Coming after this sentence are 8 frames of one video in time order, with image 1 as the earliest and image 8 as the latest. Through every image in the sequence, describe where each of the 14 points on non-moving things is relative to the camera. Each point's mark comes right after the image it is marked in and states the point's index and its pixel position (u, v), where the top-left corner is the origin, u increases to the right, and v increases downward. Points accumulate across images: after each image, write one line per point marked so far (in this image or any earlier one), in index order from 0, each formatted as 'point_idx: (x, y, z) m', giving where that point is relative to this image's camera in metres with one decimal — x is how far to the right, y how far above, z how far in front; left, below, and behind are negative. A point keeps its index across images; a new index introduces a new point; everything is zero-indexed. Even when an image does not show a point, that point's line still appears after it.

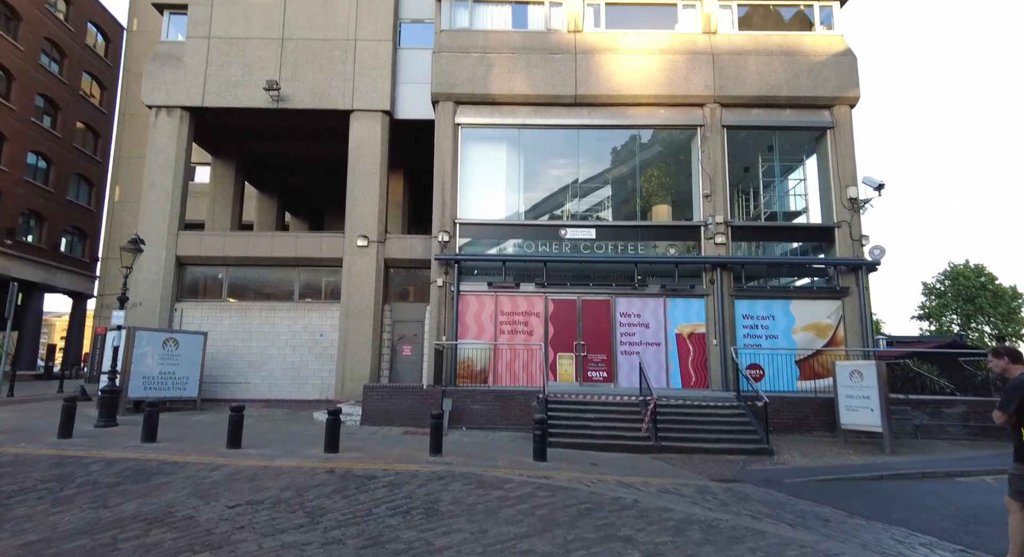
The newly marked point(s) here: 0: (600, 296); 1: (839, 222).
0: (+2.9, -0.6, +19.1) m
1: (+10.9, +1.9, +19.6) m
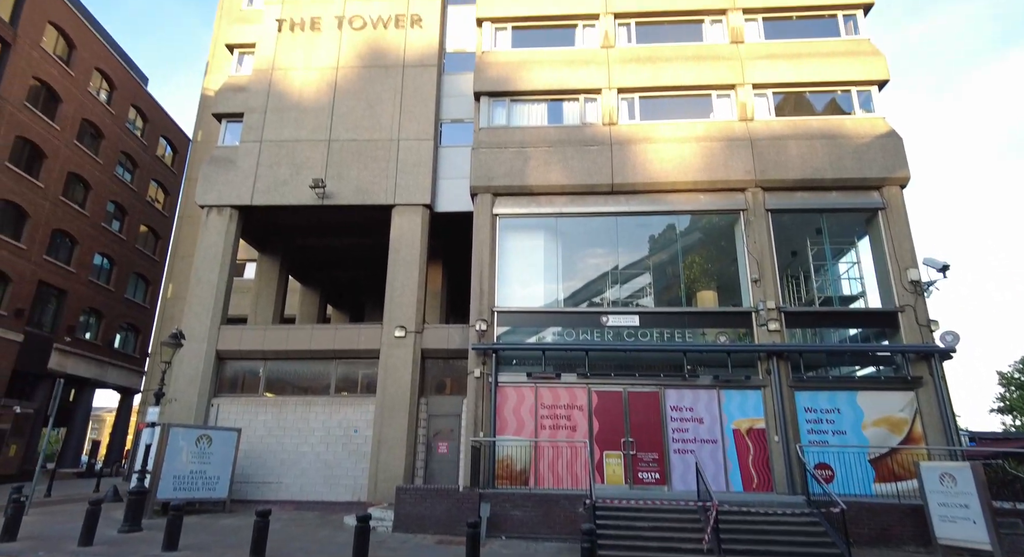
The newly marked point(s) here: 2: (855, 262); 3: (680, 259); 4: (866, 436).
0: (+4.1, -3.3, +18.0) m
1: (+12.2, -0.9, +18.3) m
2: (+11.2, +0.5, +19.3) m
3: (+5.5, +0.7, +19.5) m
4: (+10.4, -4.6, +17.2) m
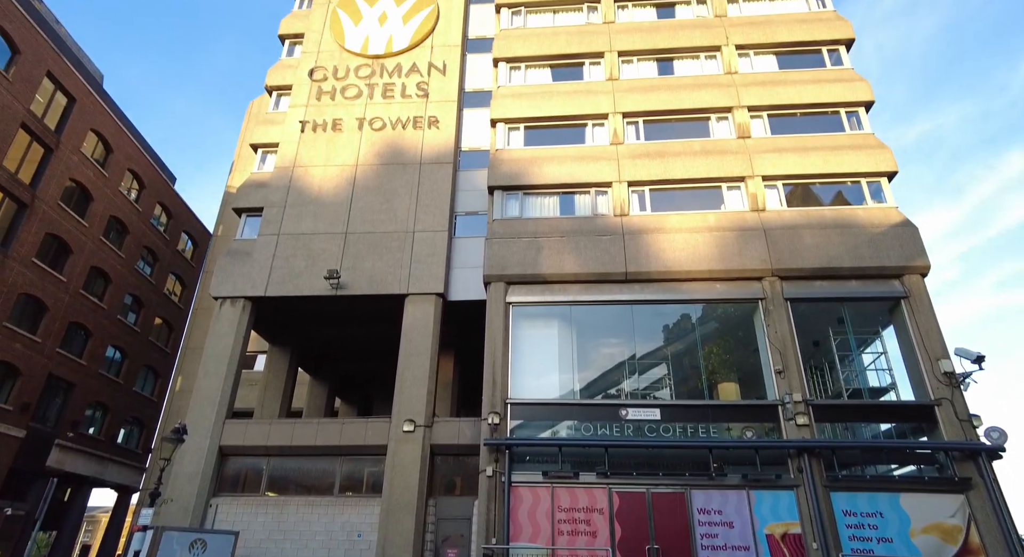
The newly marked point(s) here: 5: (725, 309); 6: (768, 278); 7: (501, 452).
0: (+4.6, -6.0, +16.8) m
1: (+12.6, -3.6, +17.4) m
2: (+11.7, -2.3, +18.6) m
3: (+6.0, -2.3, +19.0) m
4: (+10.8, -7.1, +15.7) m
5: (+7.1, -1.0, +19.7) m
6: (+8.7, 0.0, +19.9) m
7: (-0.3, -5.2, +17.6) m
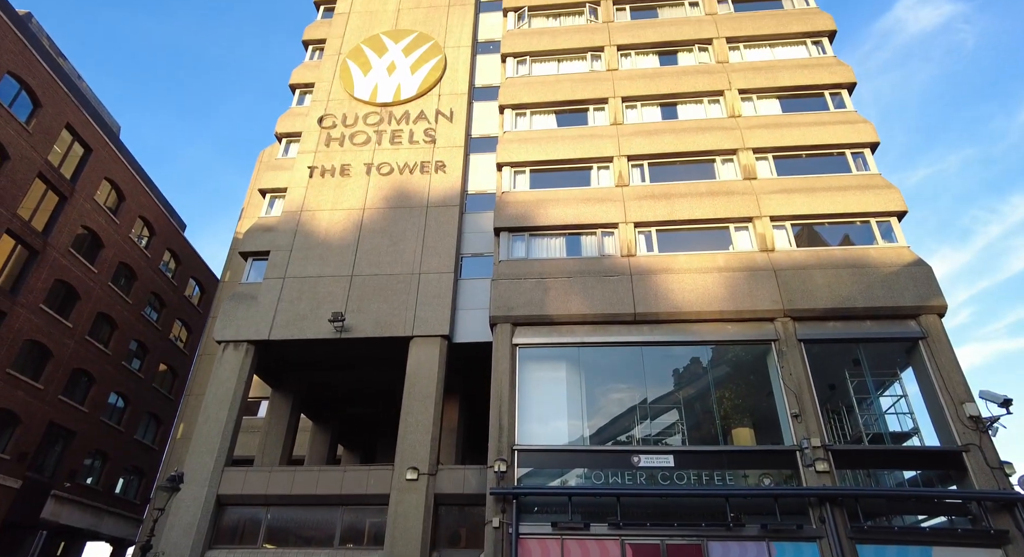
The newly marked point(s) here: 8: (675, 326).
0: (+4.8, -7.1, +16.0) m
1: (+12.8, -4.7, +16.6) m
2: (+11.9, -3.6, +17.9) m
3: (+6.2, -3.6, +18.4) m
4: (+10.9, -8.1, +14.7) m
5: (+7.3, -2.4, +19.2) m
6: (+8.9, -1.3, +19.5) m
7: (-0.1, -6.4, +16.9) m
8: (+5.5, -1.6, +19.8) m
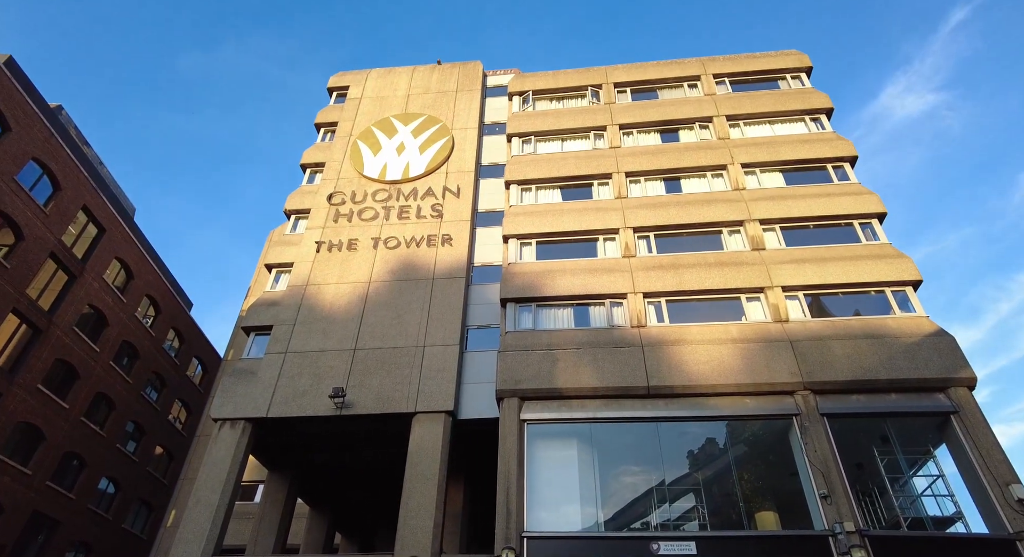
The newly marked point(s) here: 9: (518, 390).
0: (+5.0, -8.9, +14.4) m
1: (+13.0, -6.5, +15.3) m
2: (+12.1, -5.6, +16.8) m
3: (+6.4, -5.7, +17.3) m
4: (+11.2, -9.6, +13.0) m
5: (+7.5, -4.6, +18.2) m
6: (+9.1, -3.6, +18.6) m
7: (+0.1, -8.3, +15.4) m
8: (+5.7, -3.9, +18.9) m
9: (+0.2, -3.7, +19.5) m
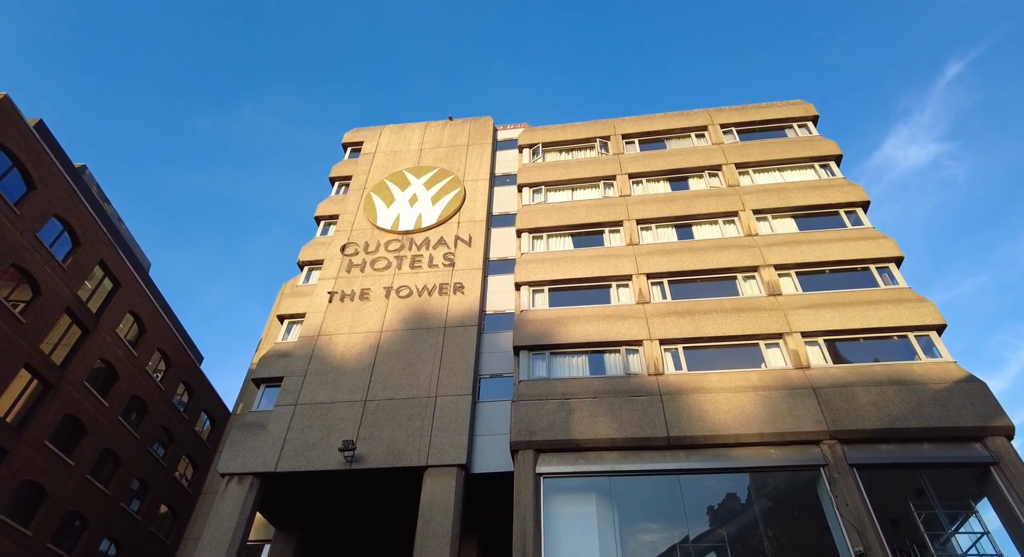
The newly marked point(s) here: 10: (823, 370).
0: (+5.4, -9.9, +13.3) m
1: (+13.4, -7.5, +14.3) m
2: (+12.6, -6.7, +15.8) m
3: (+6.9, -6.9, +16.4) m
4: (+11.6, -10.4, +11.7) m
5: (+8.0, -5.9, +17.4) m
6: (+9.6, -5.0, +17.9) m
7: (+0.6, -9.5, +14.5) m
8: (+6.2, -5.4, +18.2) m
9: (+0.7, -5.2, +18.9) m
10: (+10.4, -3.1, +19.7) m
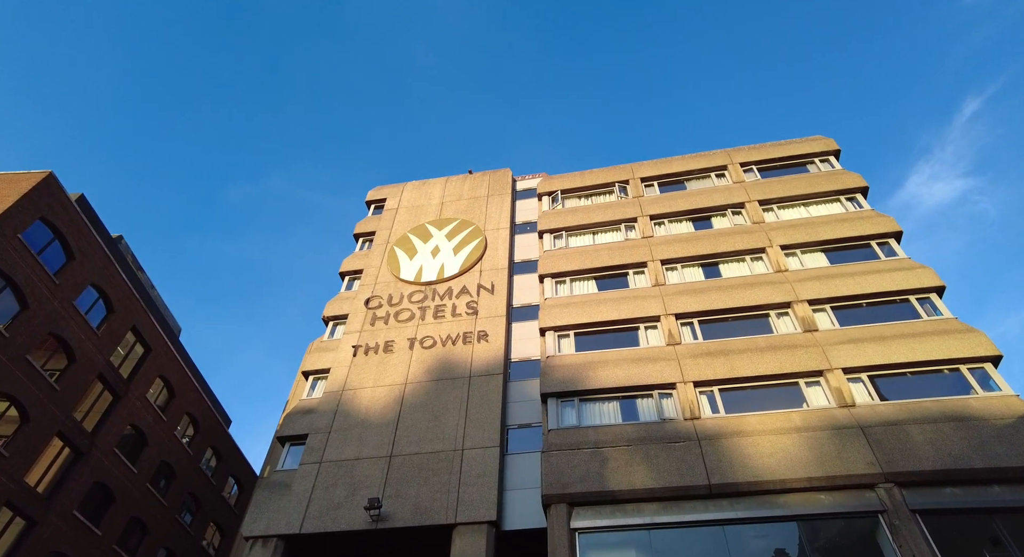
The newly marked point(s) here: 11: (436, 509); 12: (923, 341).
0: (+6.3, -10.5, +11.8) m
1: (+14.3, -7.9, +12.7) m
2: (+13.4, -7.3, +14.3) m
3: (+7.8, -7.8, +15.1) m
4: (+12.4, -10.7, +9.9) m
5: (+8.9, -6.8, +16.1) m
6: (+10.5, -5.8, +16.6) m
7: (+1.5, -10.4, +13.2) m
8: (+7.1, -6.4, +17.1) m
9: (+1.7, -6.6, +18.0) m
10: (+11.3, -4.1, +18.6) m
11: (-2.5, -7.6, +19.5) m
12: (+13.8, -2.1, +19.8) m
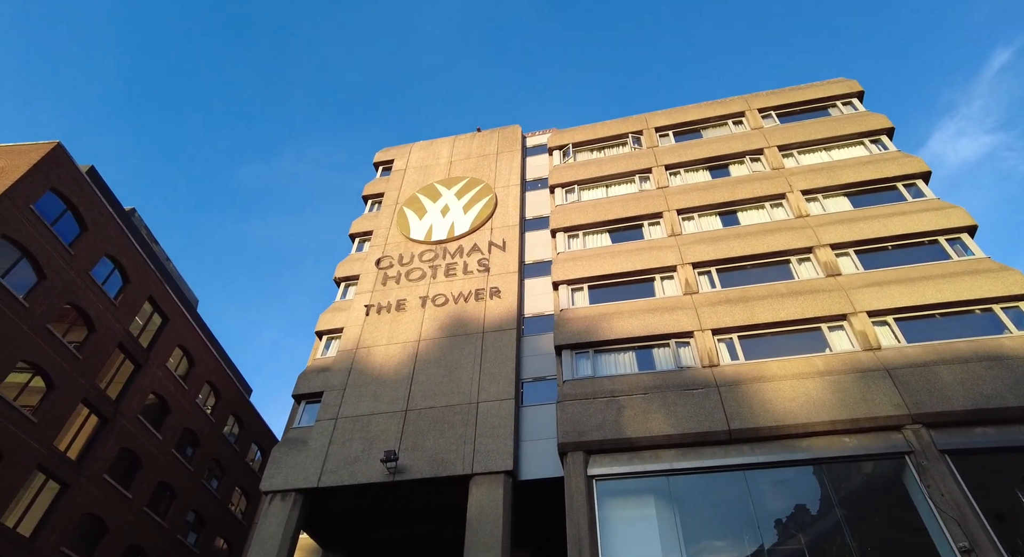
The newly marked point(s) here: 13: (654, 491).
0: (+6.7, -9.1, +11.7) m
1: (+14.6, -6.3, +12.2) m
2: (+13.8, -5.6, +13.8) m
3: (+8.2, -6.2, +14.8) m
4: (+12.8, -9.2, +9.6) m
5: (+9.3, -5.1, +15.7) m
6: (+10.9, -4.1, +16.2) m
7: (+2.0, -9.0, +13.1) m
8: (+7.6, -4.7, +16.7) m
9: (+2.1, -5.0, +17.7) m
10: (+11.7, -2.2, +18.0) m
11: (-2.0, -6.0, +19.4) m
12: (+14.2, -0.1, +19.0) m
13: (+4.0, -6.0, +16.6) m
